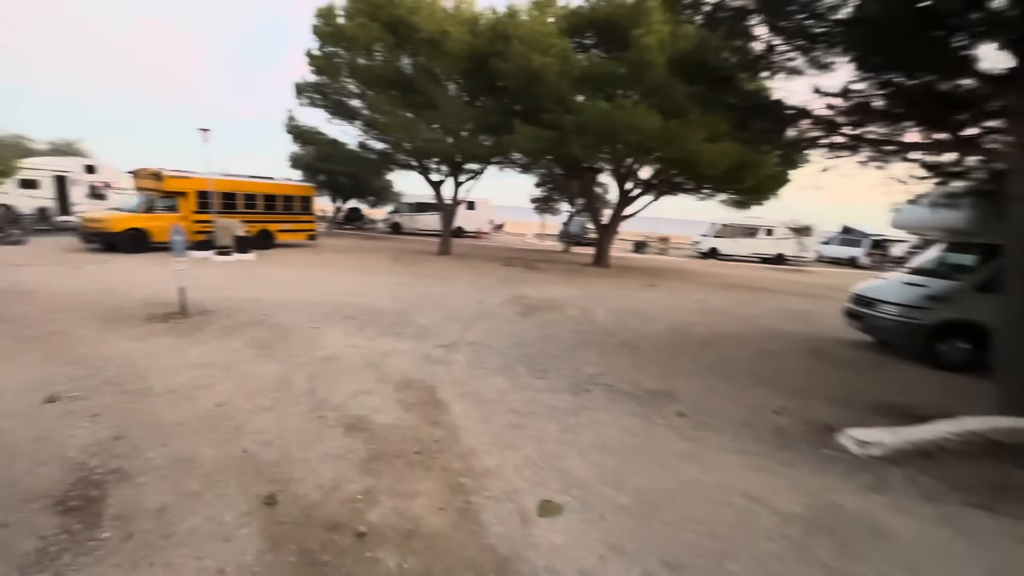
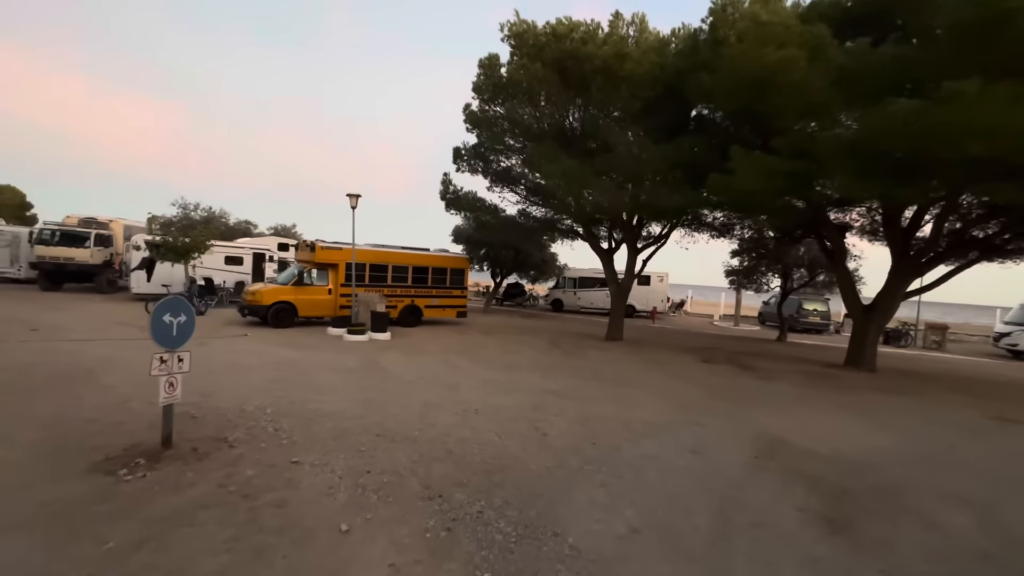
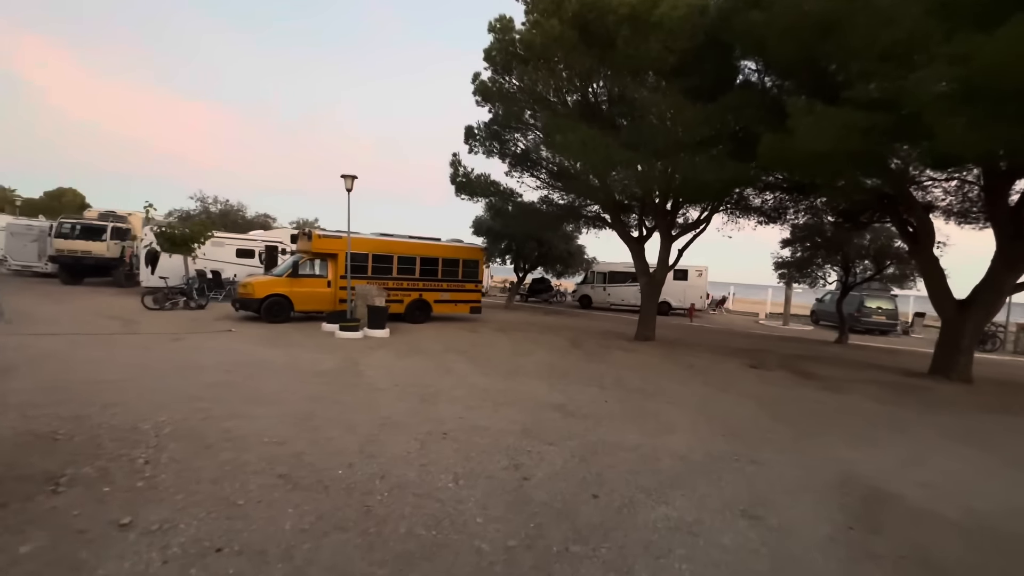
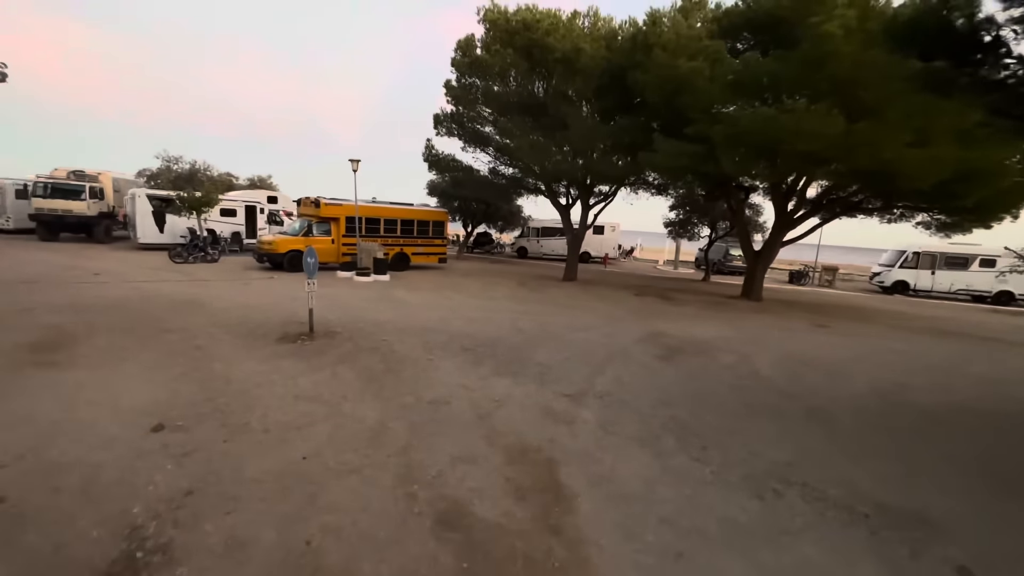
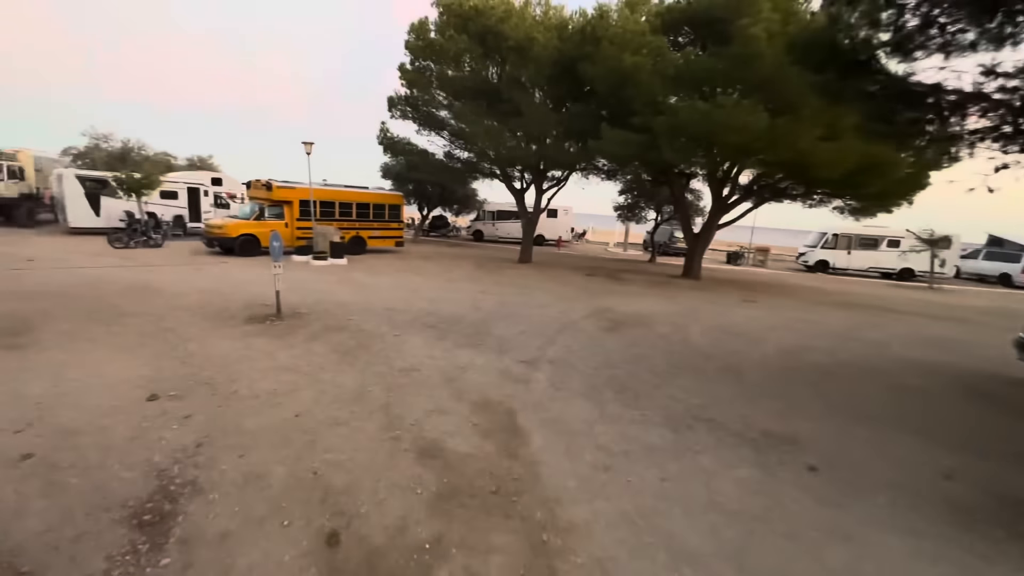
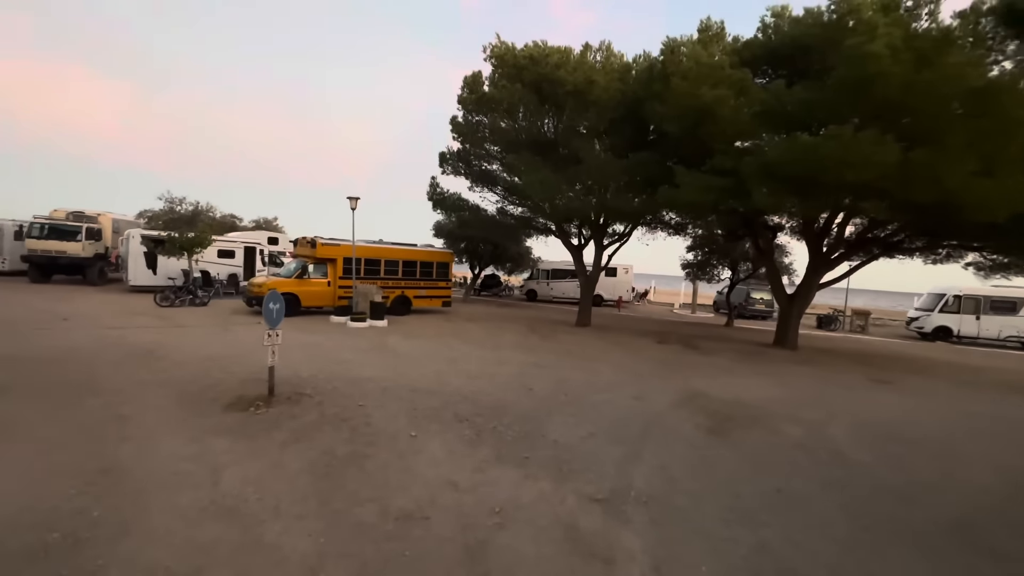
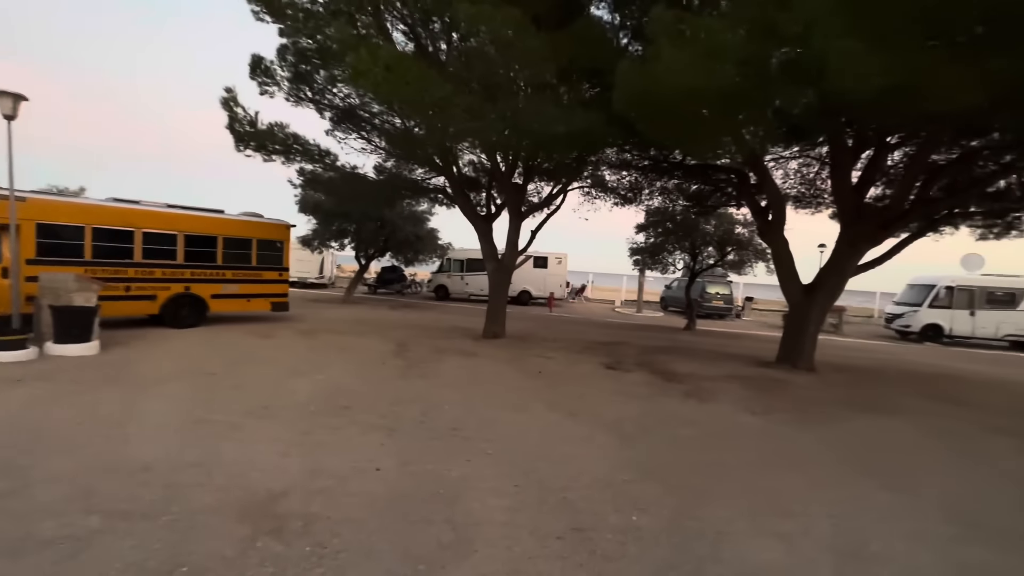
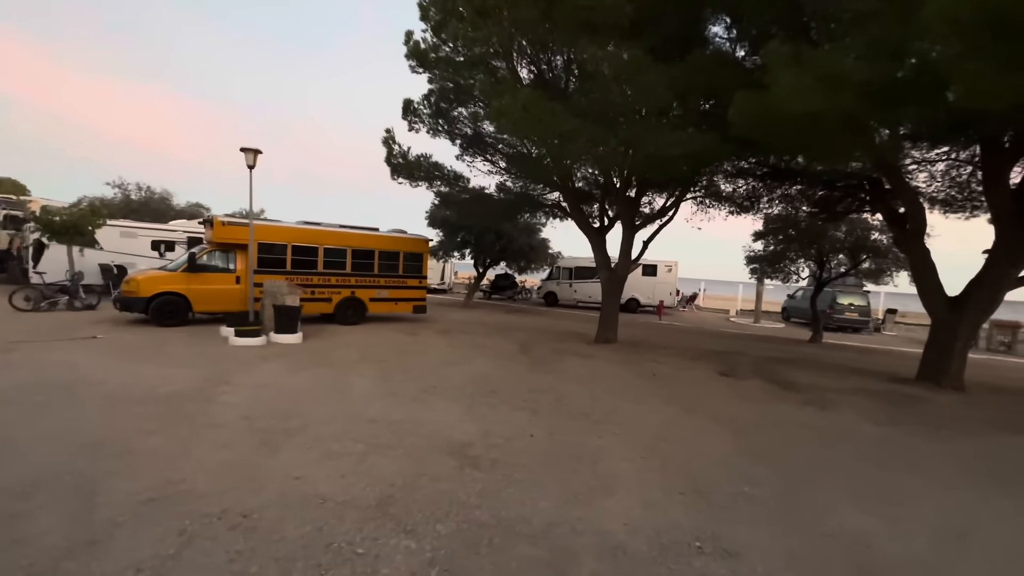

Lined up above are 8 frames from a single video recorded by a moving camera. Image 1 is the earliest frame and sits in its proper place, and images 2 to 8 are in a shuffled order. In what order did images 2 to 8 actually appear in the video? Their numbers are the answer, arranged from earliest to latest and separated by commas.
5, 4, 6, 2, 3, 8, 7
